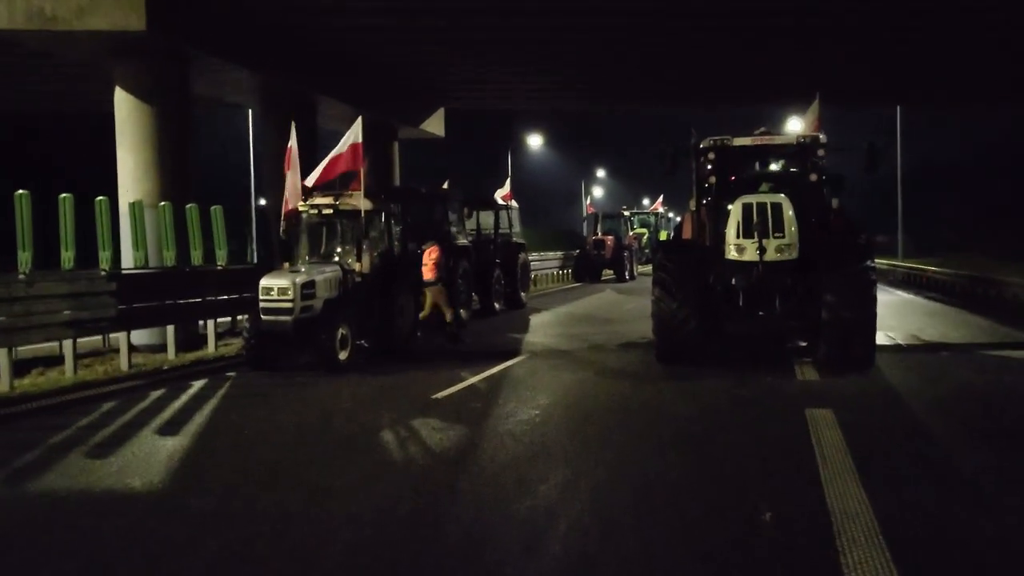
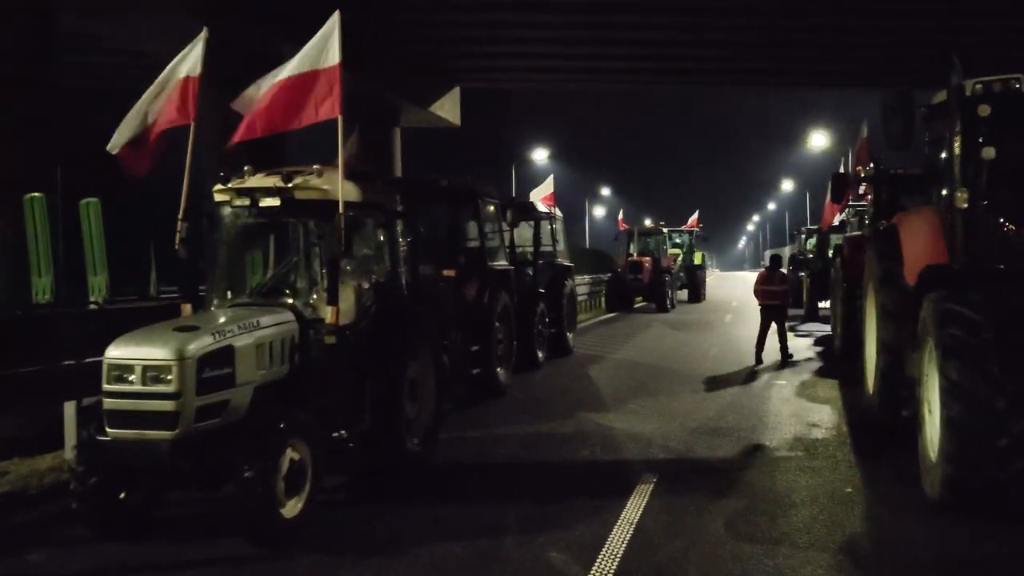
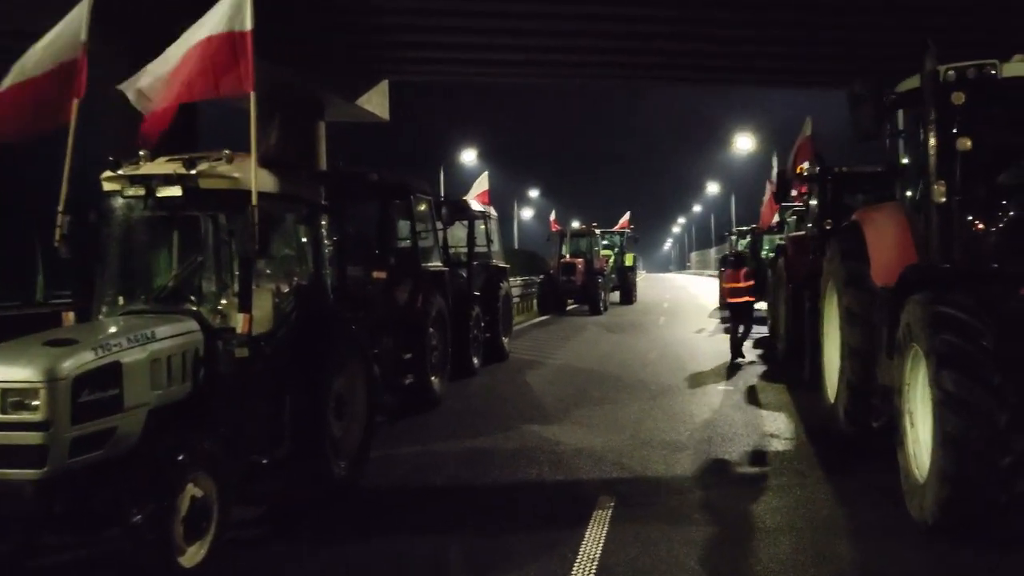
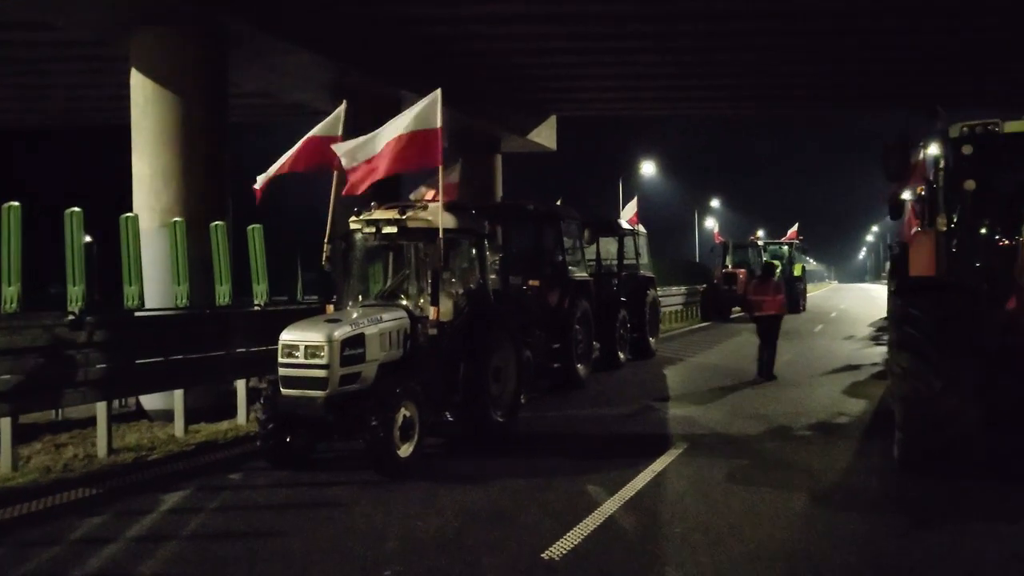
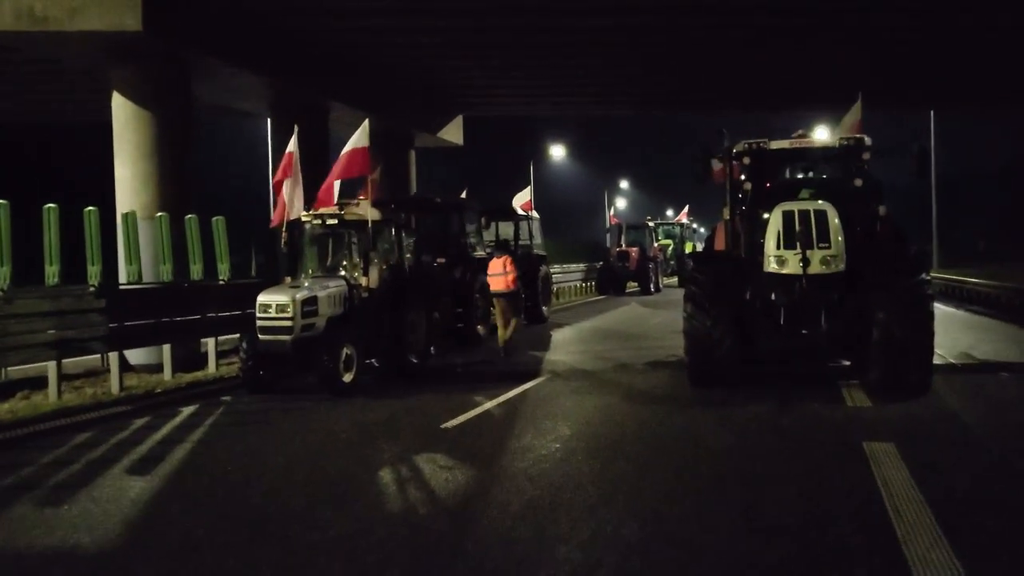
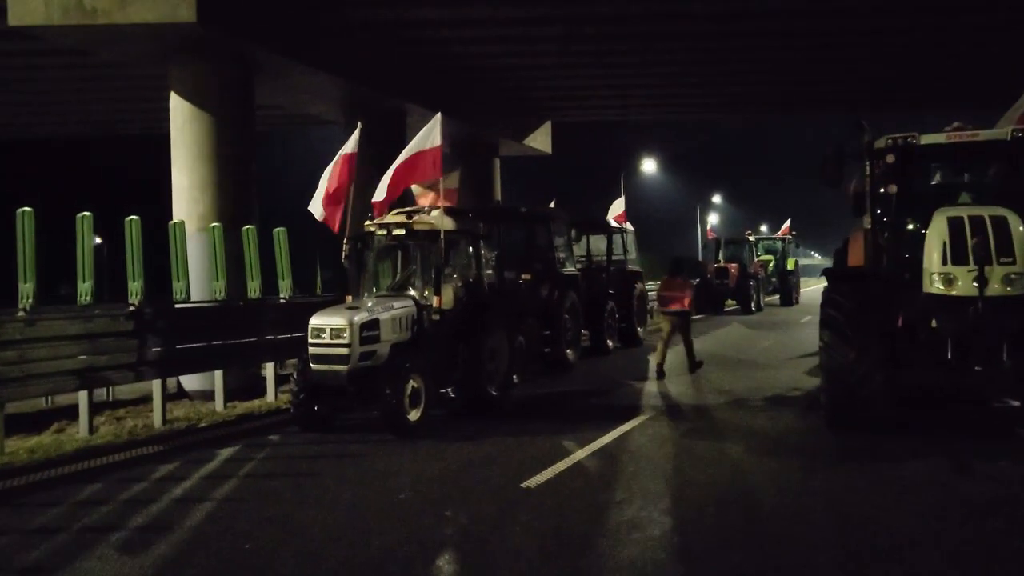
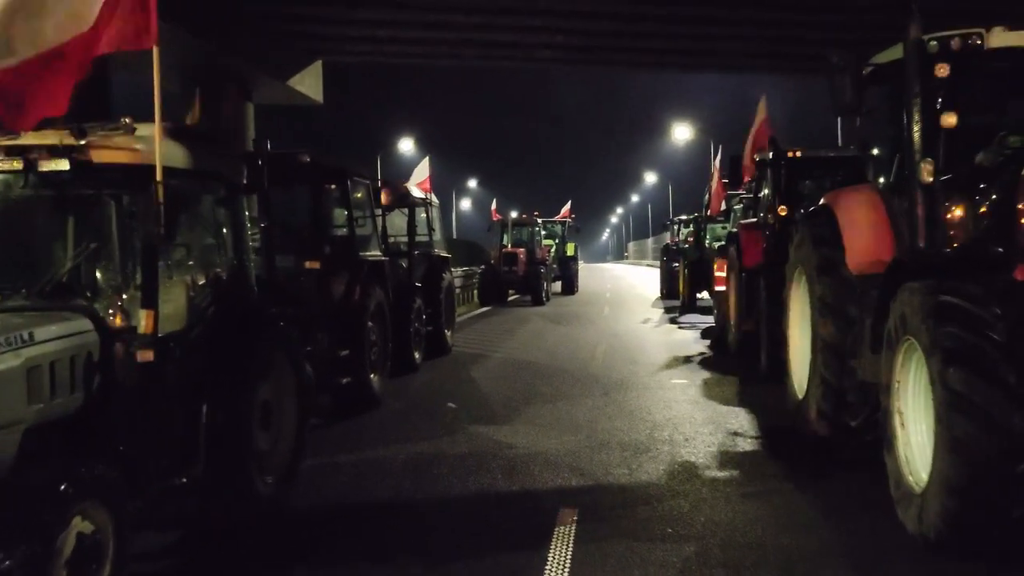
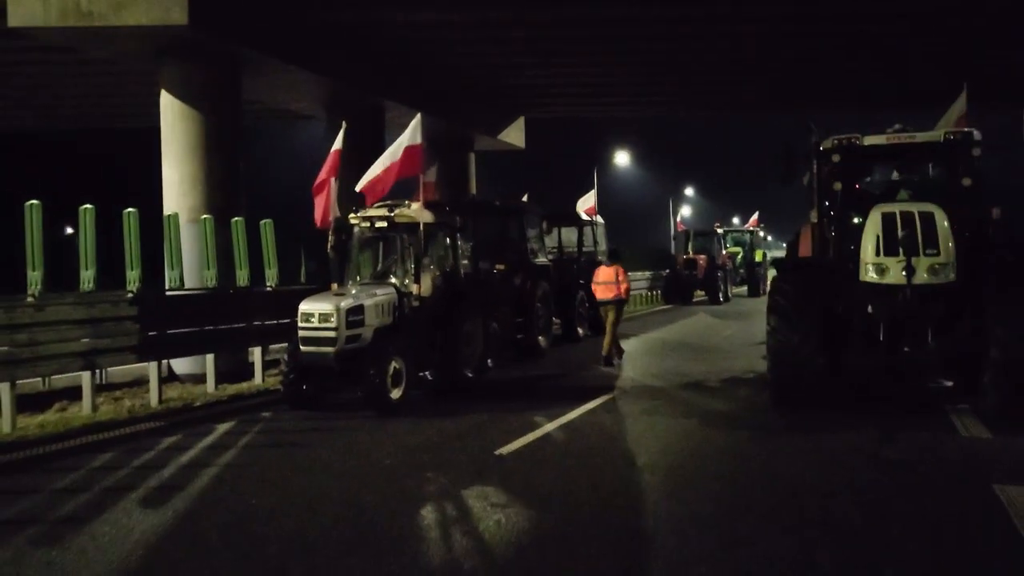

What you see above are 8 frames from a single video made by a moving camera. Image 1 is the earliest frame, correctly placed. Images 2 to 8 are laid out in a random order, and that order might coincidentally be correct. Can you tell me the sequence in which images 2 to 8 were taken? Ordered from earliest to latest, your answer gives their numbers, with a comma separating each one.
5, 8, 6, 4, 2, 3, 7
